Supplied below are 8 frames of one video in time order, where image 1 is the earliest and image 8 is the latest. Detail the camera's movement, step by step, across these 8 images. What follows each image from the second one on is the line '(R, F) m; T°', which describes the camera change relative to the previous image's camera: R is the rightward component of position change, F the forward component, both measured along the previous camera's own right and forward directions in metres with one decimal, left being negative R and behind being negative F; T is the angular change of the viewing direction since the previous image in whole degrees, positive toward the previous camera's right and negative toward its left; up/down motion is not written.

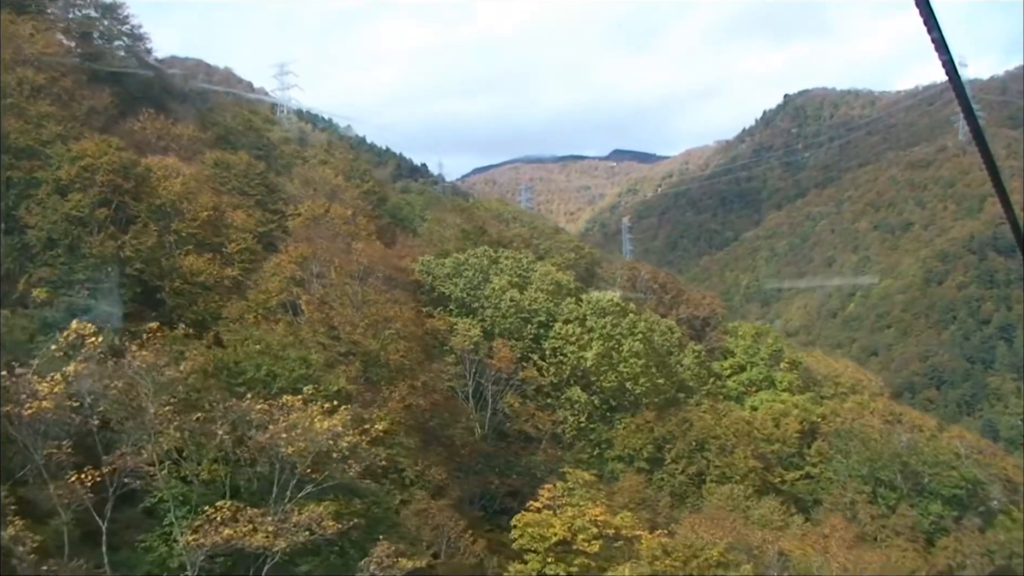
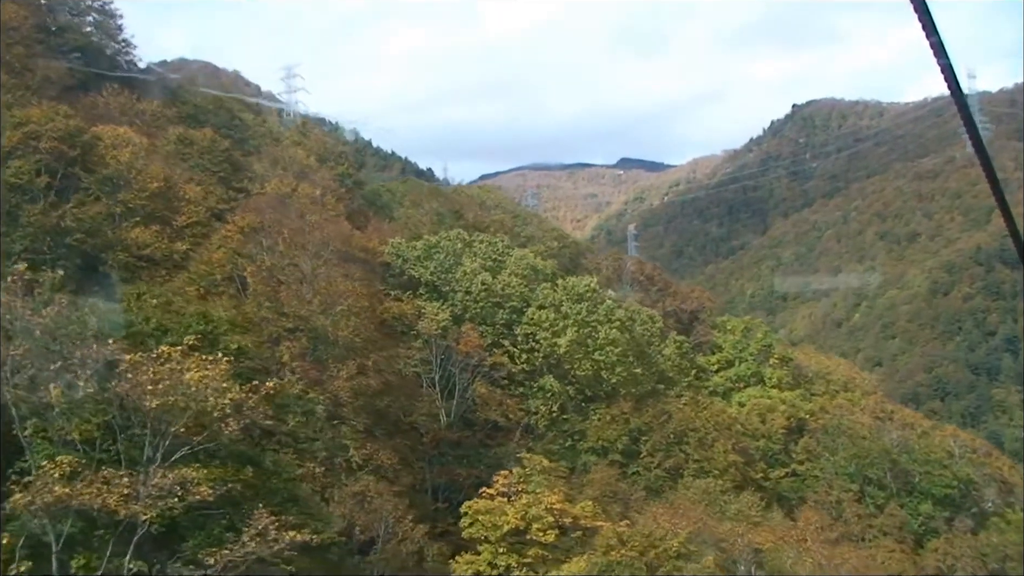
(+0.4, +0.8) m; 0°
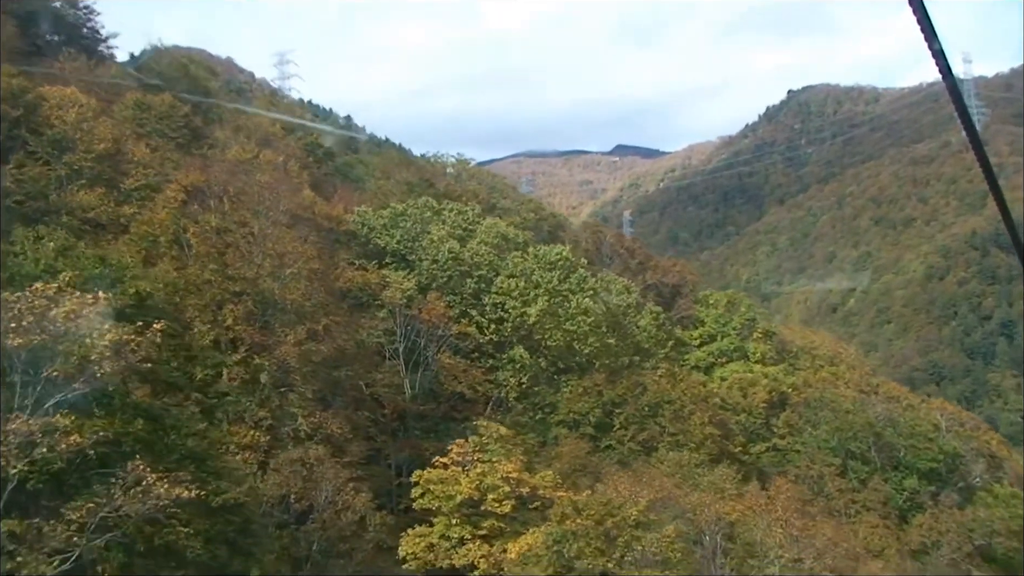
(+0.3, +0.6) m; 0°
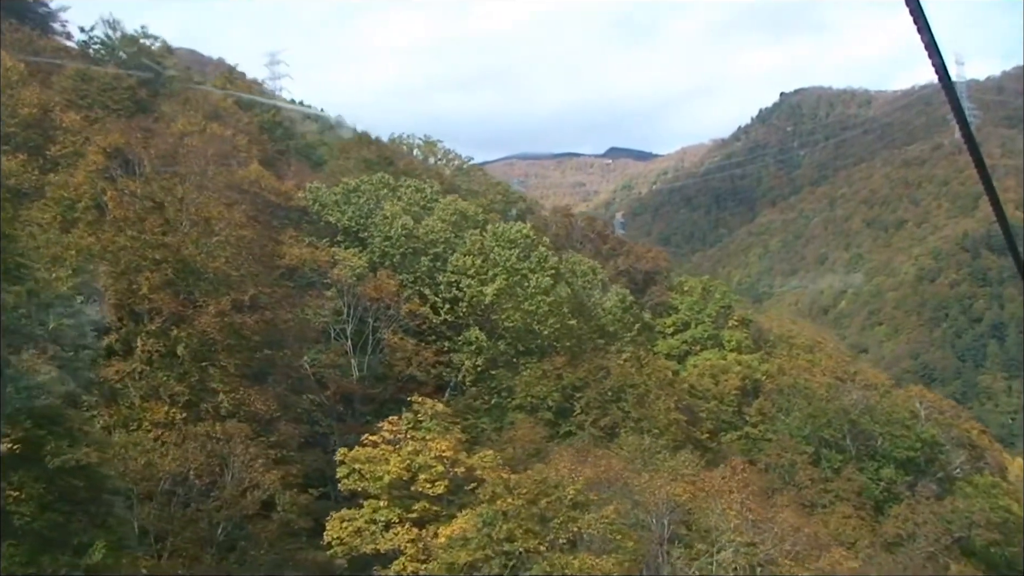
(+0.4, +0.8) m; 0°
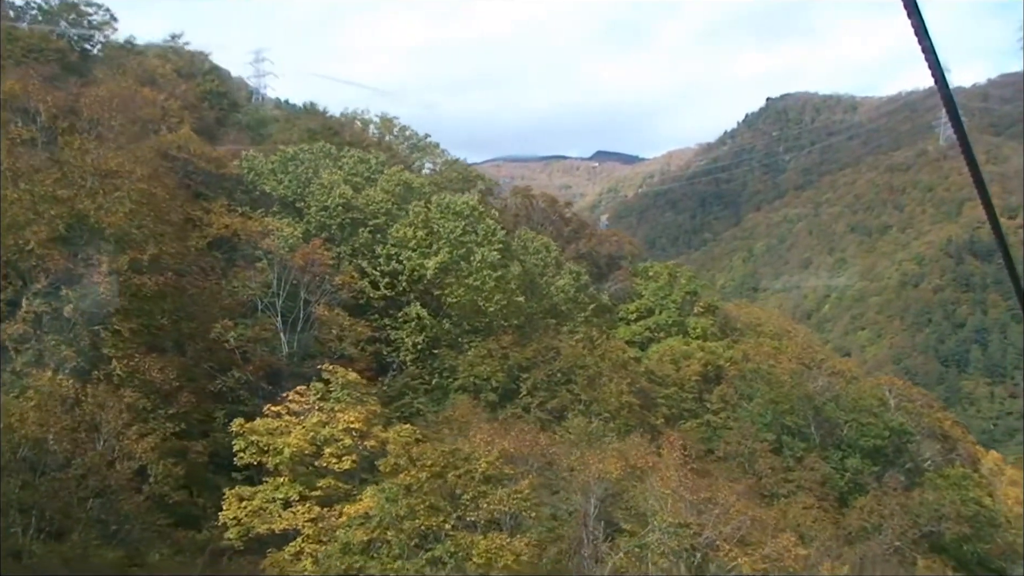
(+0.4, +0.9) m; +1°
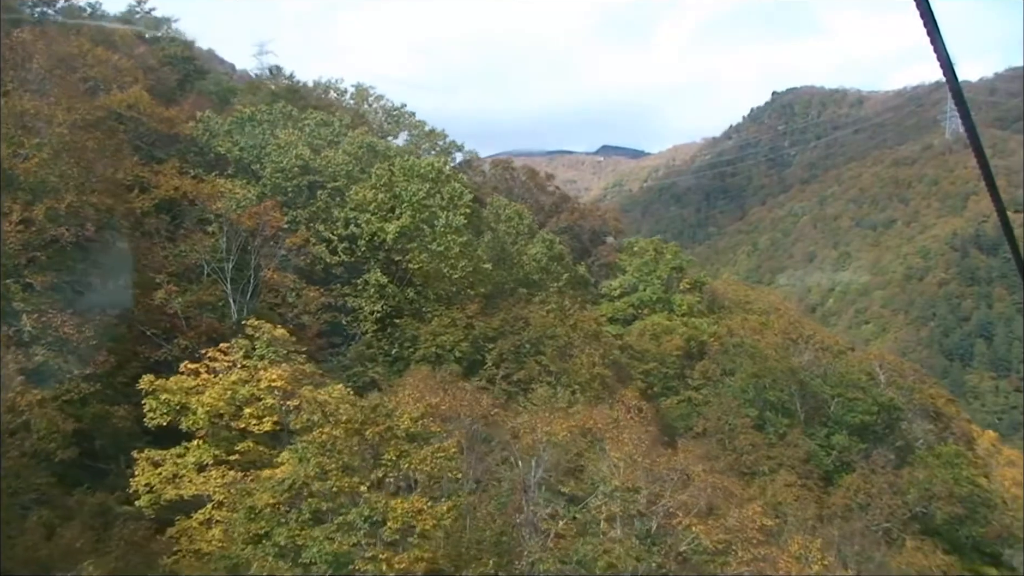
(+0.4, +0.8) m; 0°
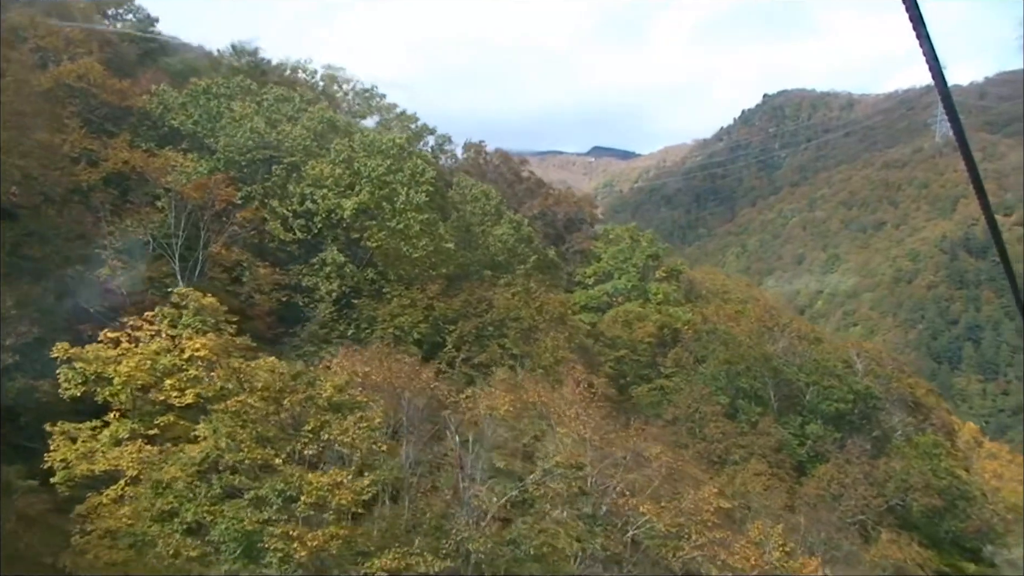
(+0.3, +0.5) m; 0°
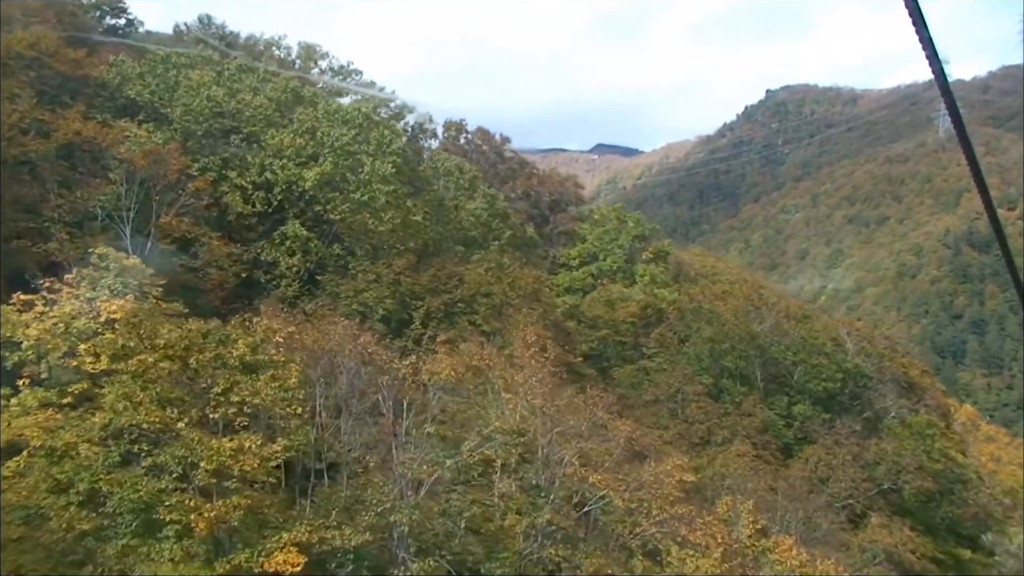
(+0.3, +0.6) m; 0°
